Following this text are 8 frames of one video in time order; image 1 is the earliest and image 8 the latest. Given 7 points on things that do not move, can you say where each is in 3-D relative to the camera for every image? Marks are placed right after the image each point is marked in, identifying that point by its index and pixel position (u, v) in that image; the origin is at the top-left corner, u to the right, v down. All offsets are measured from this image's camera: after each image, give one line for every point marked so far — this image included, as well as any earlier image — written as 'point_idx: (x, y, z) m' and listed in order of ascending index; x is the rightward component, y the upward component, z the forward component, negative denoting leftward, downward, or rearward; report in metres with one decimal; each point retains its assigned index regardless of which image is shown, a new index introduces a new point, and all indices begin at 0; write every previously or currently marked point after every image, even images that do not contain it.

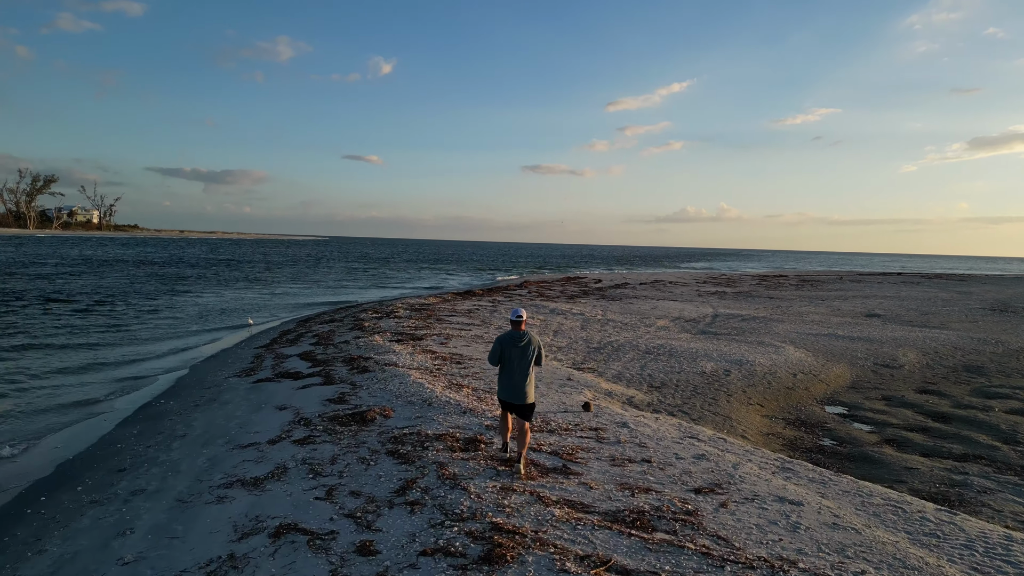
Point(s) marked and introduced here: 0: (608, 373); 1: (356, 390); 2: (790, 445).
0: (+1.6, -1.4, +12.3) m
1: (-2.1, -1.4, +9.8) m
2: (+3.5, -2.0, +9.2) m
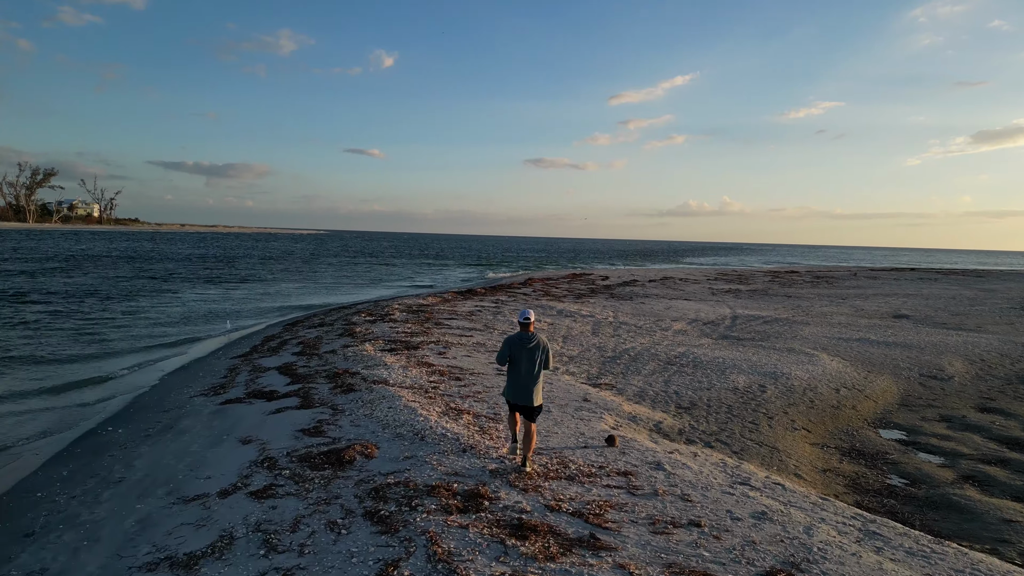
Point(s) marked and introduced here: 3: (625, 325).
0: (+1.7, -1.5, +10.8) m
1: (-2.0, -1.5, +8.3) m
2: (+3.6, -2.1, +7.7) m
3: (+2.9, -0.9, +18.6) m
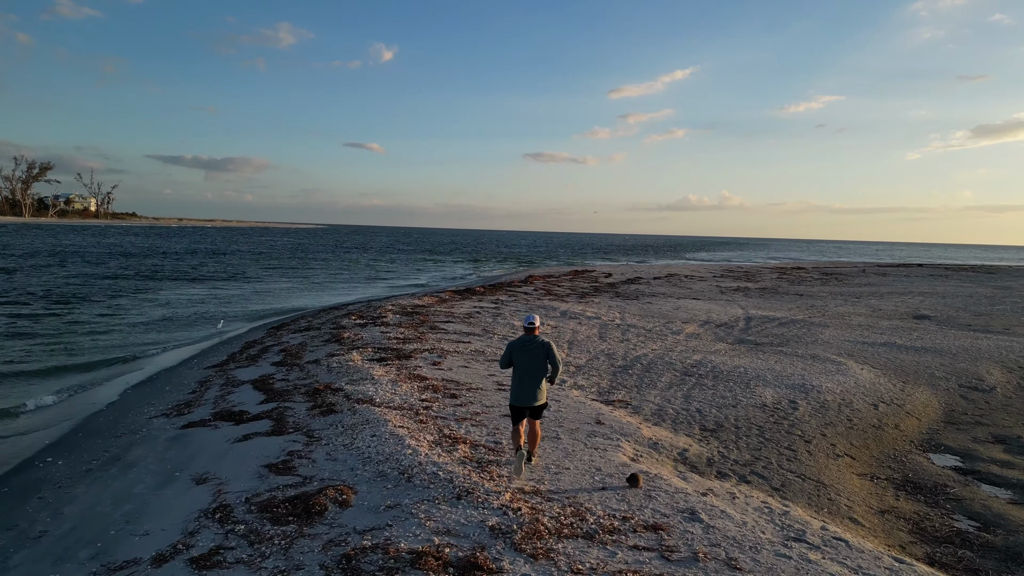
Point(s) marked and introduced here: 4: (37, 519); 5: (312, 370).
0: (+1.8, -1.6, +9.6) m
1: (-2.0, -1.6, +7.2) m
2: (+3.7, -2.2, +6.6) m
3: (+2.9, -1.0, +17.4) m
4: (-3.8, -1.9, +5.9) m
5: (-3.0, -1.2, +11.0) m
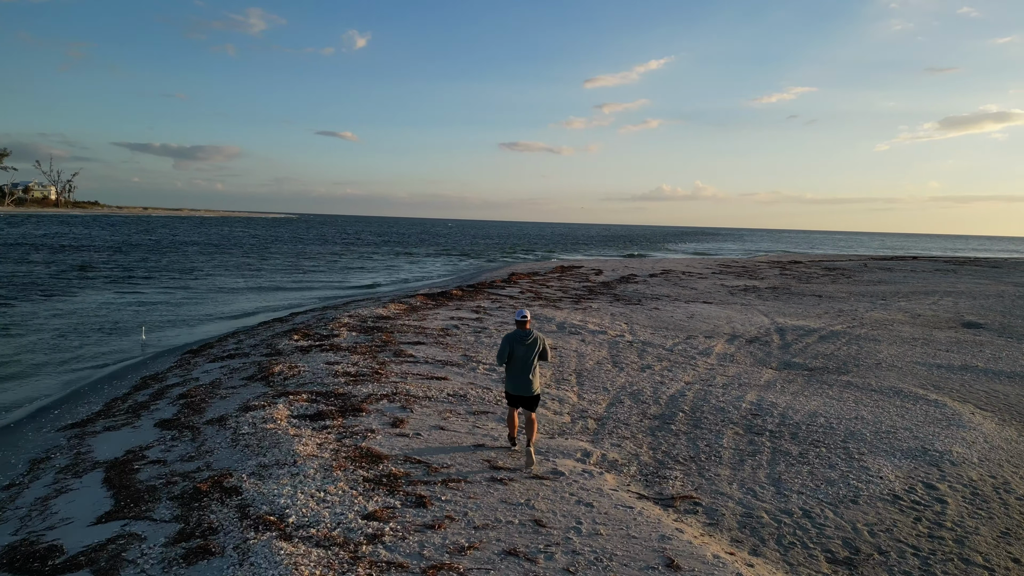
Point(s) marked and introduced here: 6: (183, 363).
0: (+1.8, -1.9, +6.2) m
1: (-1.9, -1.9, +3.6) m
2: (+3.8, -2.5, +3.1) m
3: (+2.7, -1.1, +13.9) m
4: (-3.7, -2.2, +2.2) m
5: (-3.1, -1.5, +7.4) m
6: (-5.2, -1.2, +11.4) m
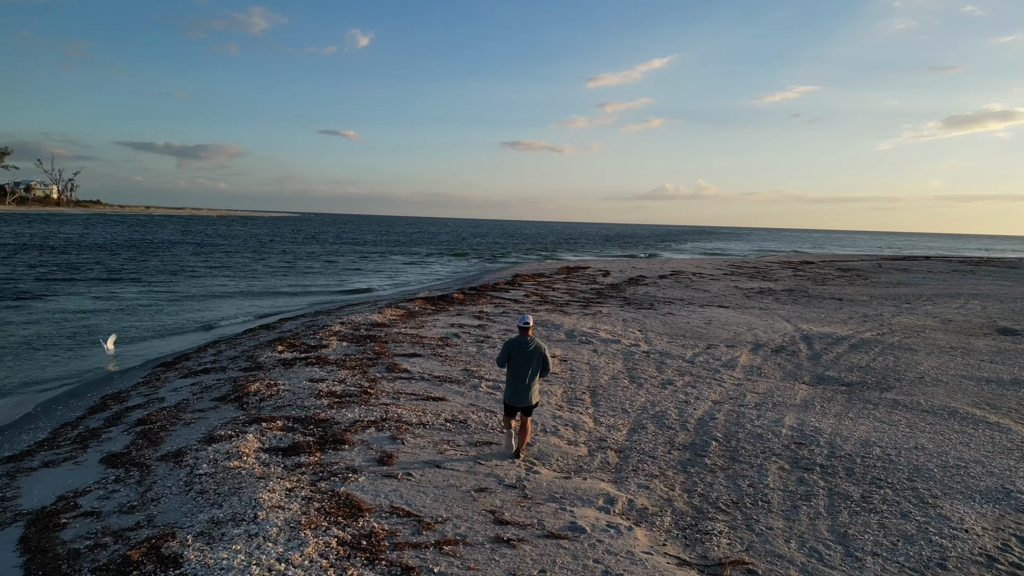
0: (+1.9, -2.0, +5.0) m
1: (-1.8, -2.0, +2.4) m
2: (+3.8, -2.6, +1.9) m
3: (+2.8, -1.2, +12.7) m
4: (-3.6, -2.3, +1.0) m
5: (-3.0, -1.6, +6.2) m
6: (-5.1, -1.3, +10.3) m
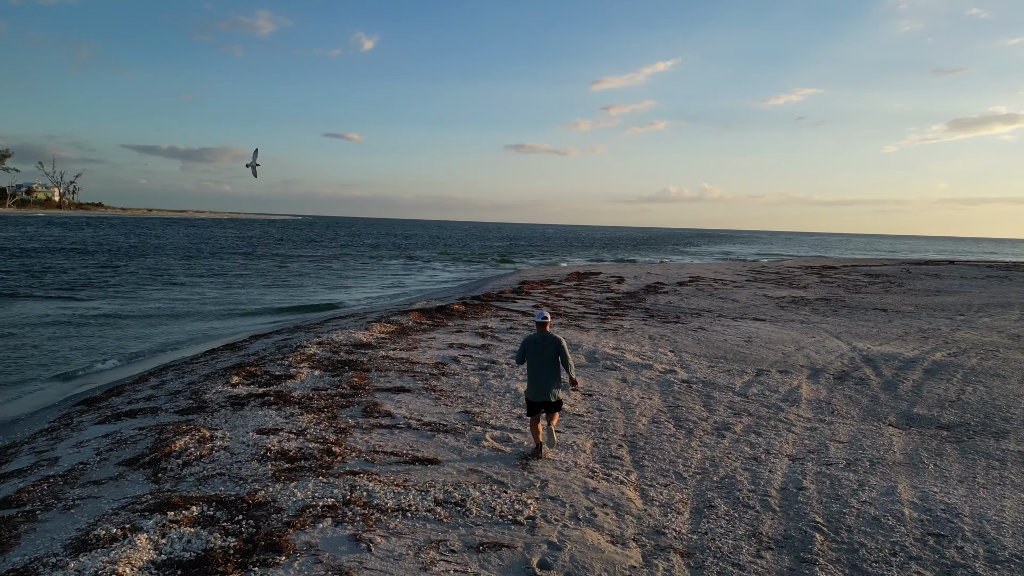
0: (+2.0, -2.2, +2.6) m
1: (-1.7, -2.2, 0.0) m
2: (+4.0, -2.8, -0.4) m
3: (+2.9, -1.5, +10.4) m
4: (-3.5, -2.5, -1.3) m
5: (-2.9, -1.8, +3.9) m
6: (-5.0, -1.5, +7.9) m
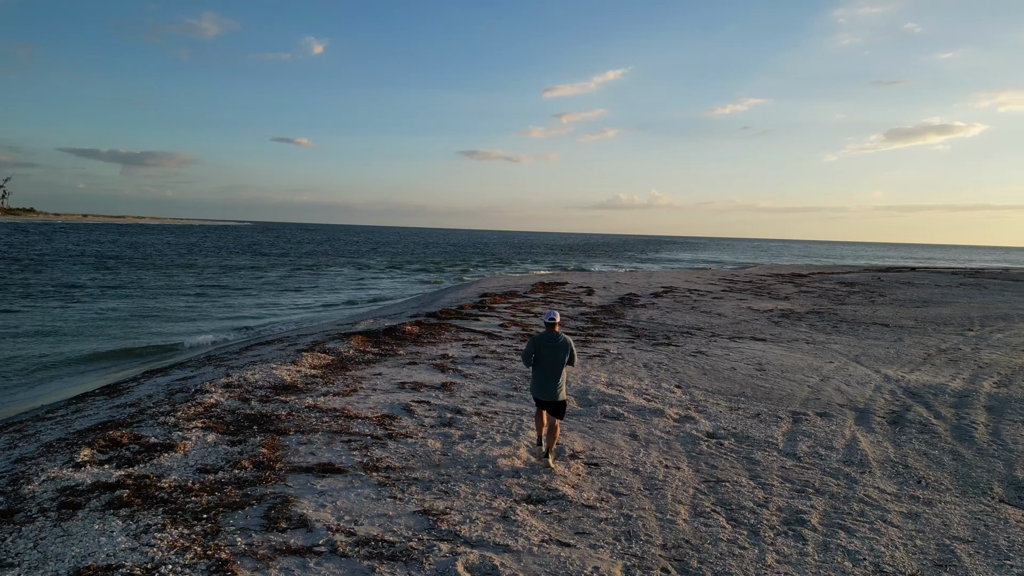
0: (+2.2, -2.4, 0.0) m
1: (-1.3, -2.4, -2.8) m
2: (+4.4, -3.0, -2.9) m
3: (+2.6, -1.7, +7.8) m
4: (-3.0, -2.7, -4.3) m
5: (-2.7, -2.1, +0.9) m
6: (-5.1, -1.8, +4.9) m
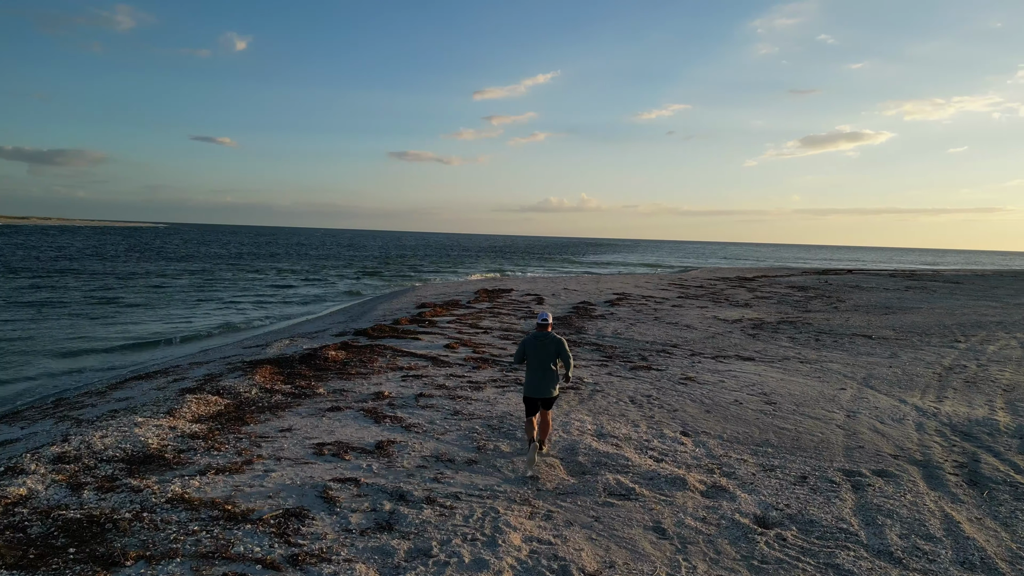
0: (+2.7, -2.6, -2.4) m
1: (-0.5, -2.6, -5.6) m
2: (+5.2, -3.1, -5.1) m
3: (+2.4, -1.9, +5.4) m
4: (-2.1, -2.9, -7.2) m
5: (-2.2, -2.3, -1.9) m
6: (-5.0, -2.0, +1.8) m
